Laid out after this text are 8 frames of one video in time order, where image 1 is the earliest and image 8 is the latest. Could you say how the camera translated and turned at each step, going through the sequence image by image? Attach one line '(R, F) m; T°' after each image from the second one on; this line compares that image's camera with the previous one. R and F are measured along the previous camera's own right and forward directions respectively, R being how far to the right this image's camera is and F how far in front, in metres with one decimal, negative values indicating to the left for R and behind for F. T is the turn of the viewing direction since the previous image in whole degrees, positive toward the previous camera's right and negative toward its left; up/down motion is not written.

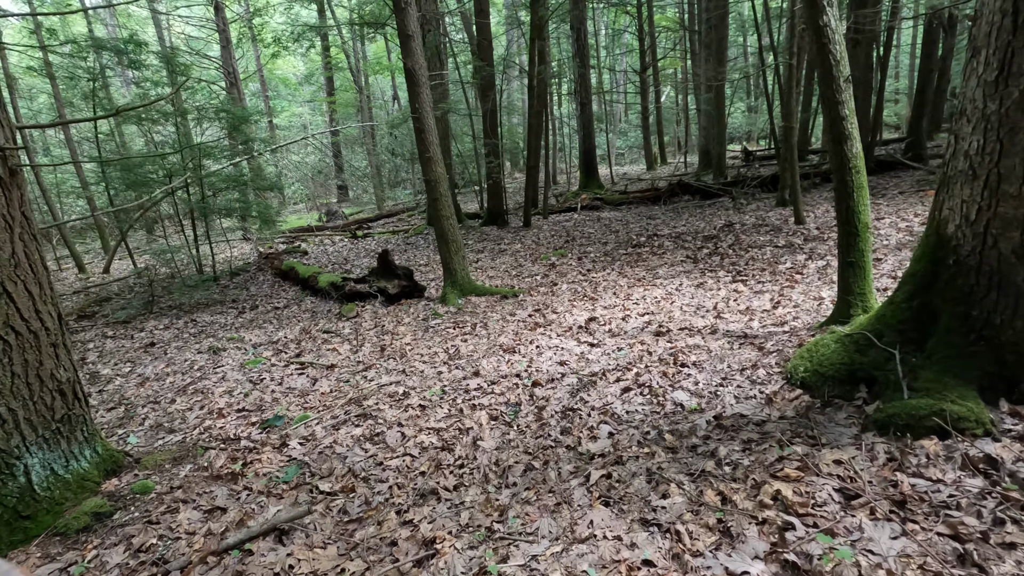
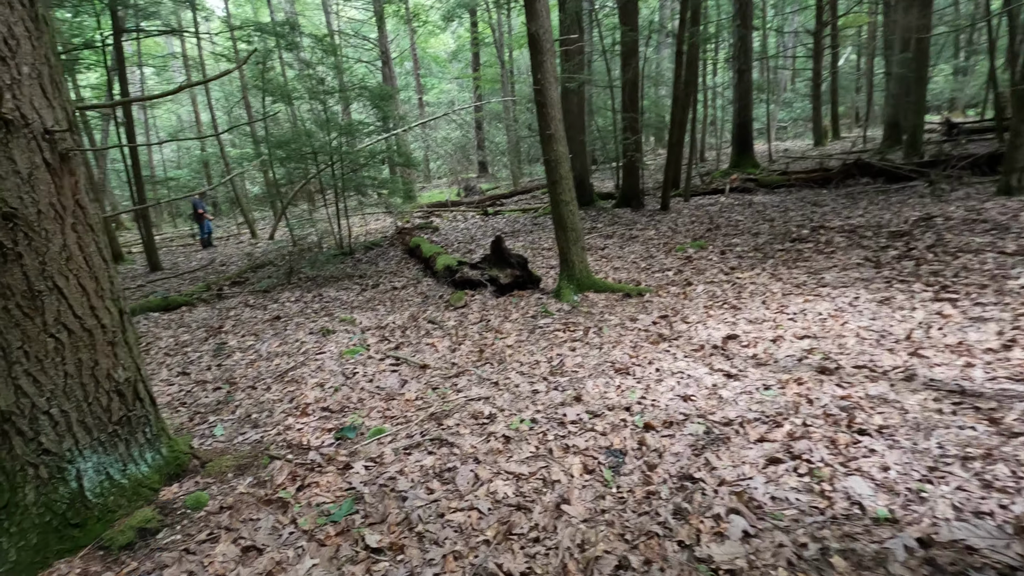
(+0.1, +0.9) m; -14°
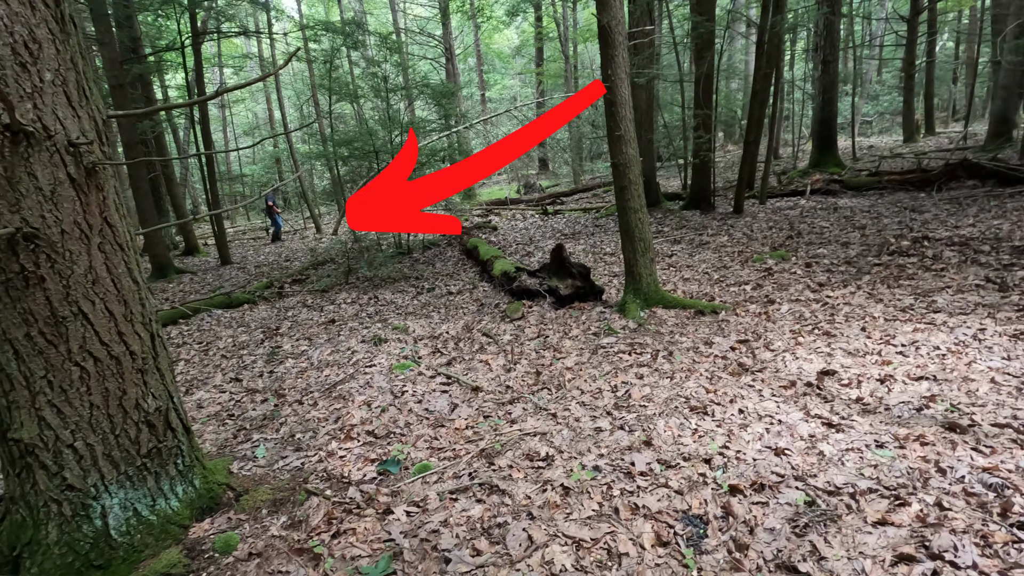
(0.0, +0.4) m; -6°
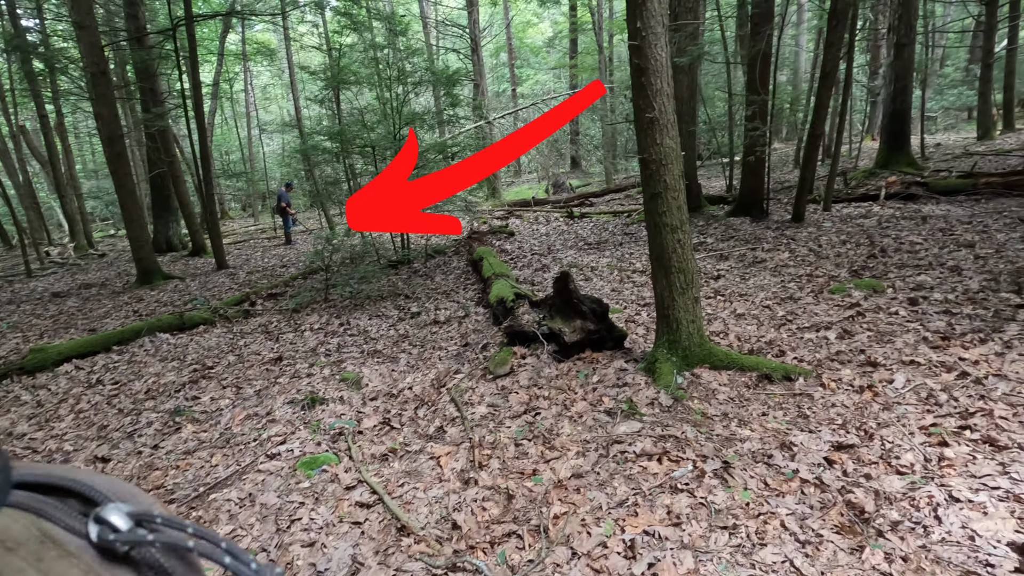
(+0.4, +1.9) m; -4°
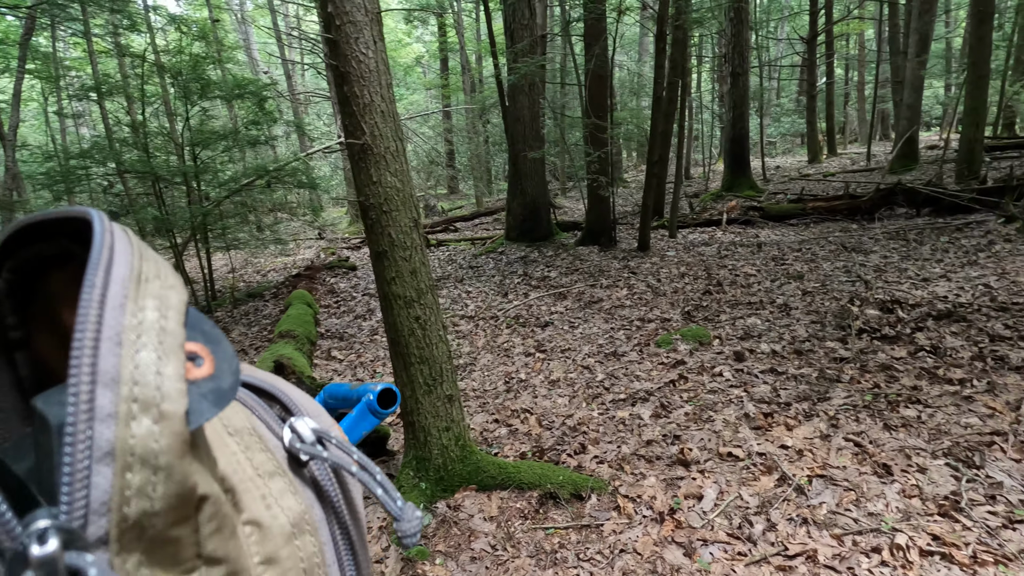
(+1.3, +1.3) m; +11°
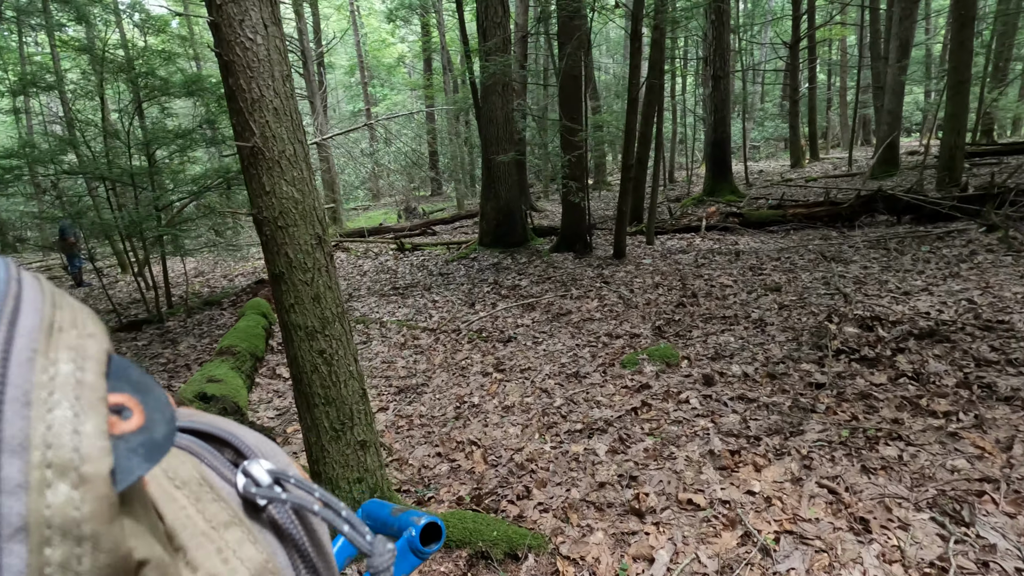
(+0.3, +0.4) m; +1°
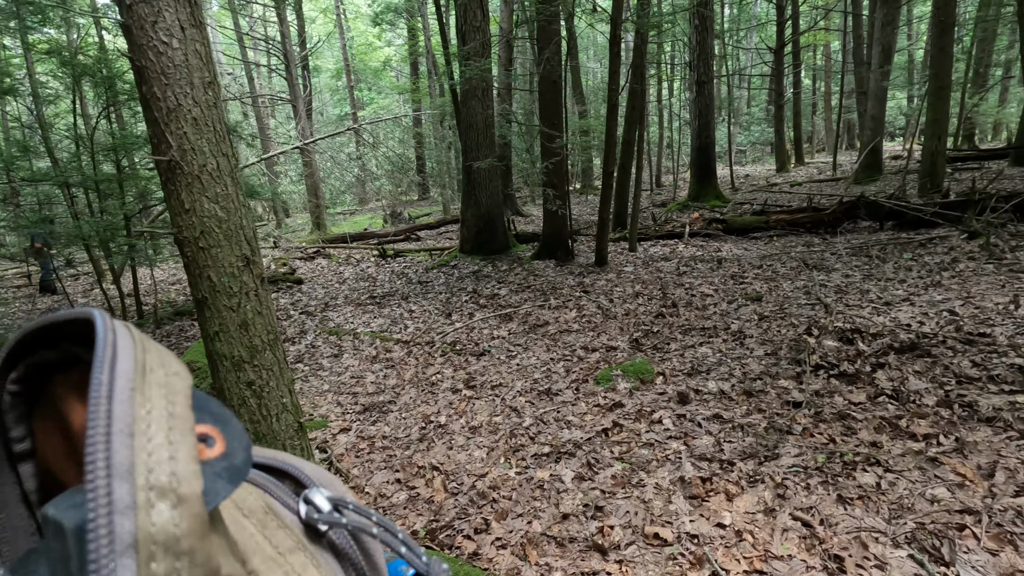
(+0.2, +0.2) m; +1°
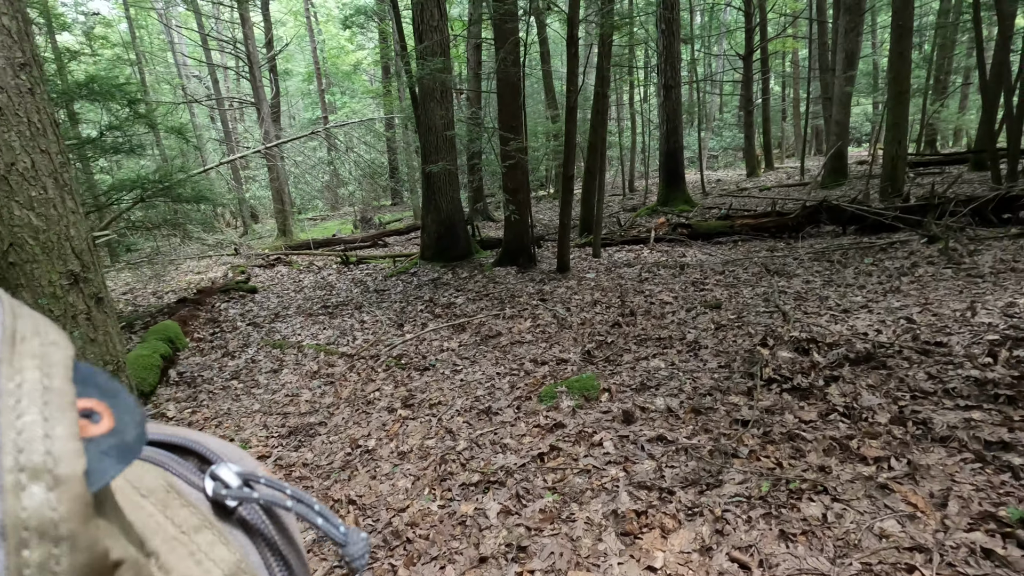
(+0.4, +0.3) m; +2°
